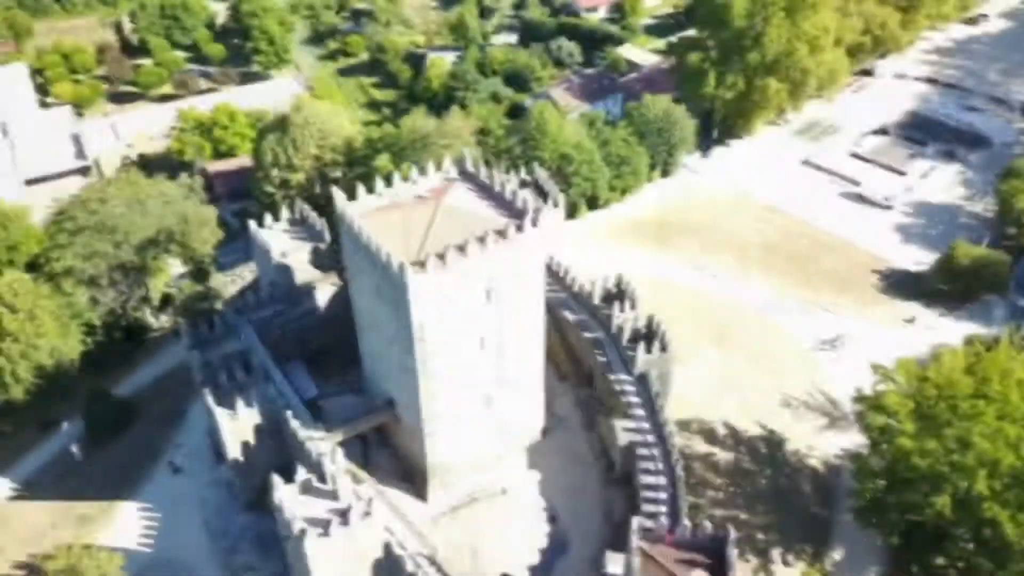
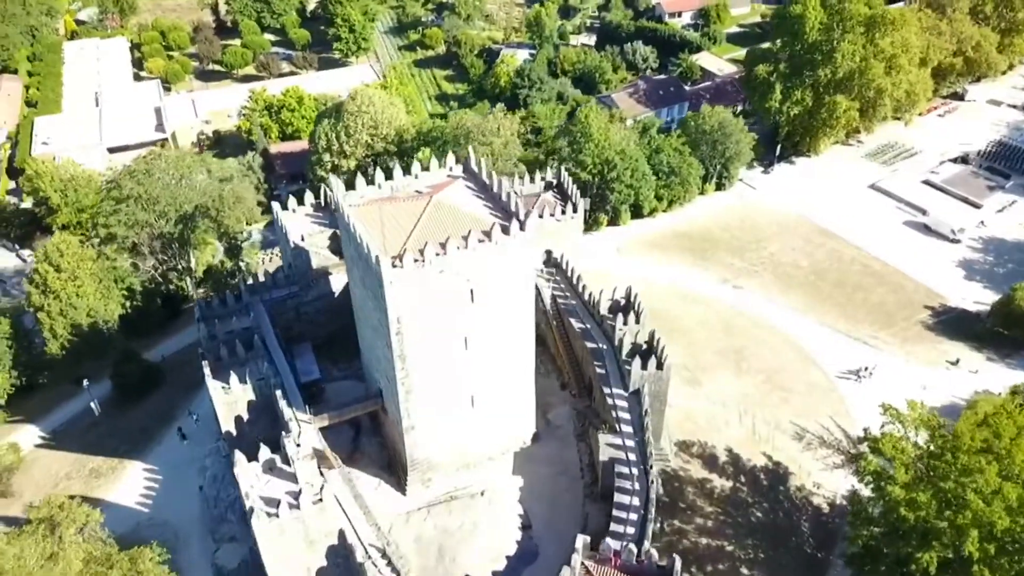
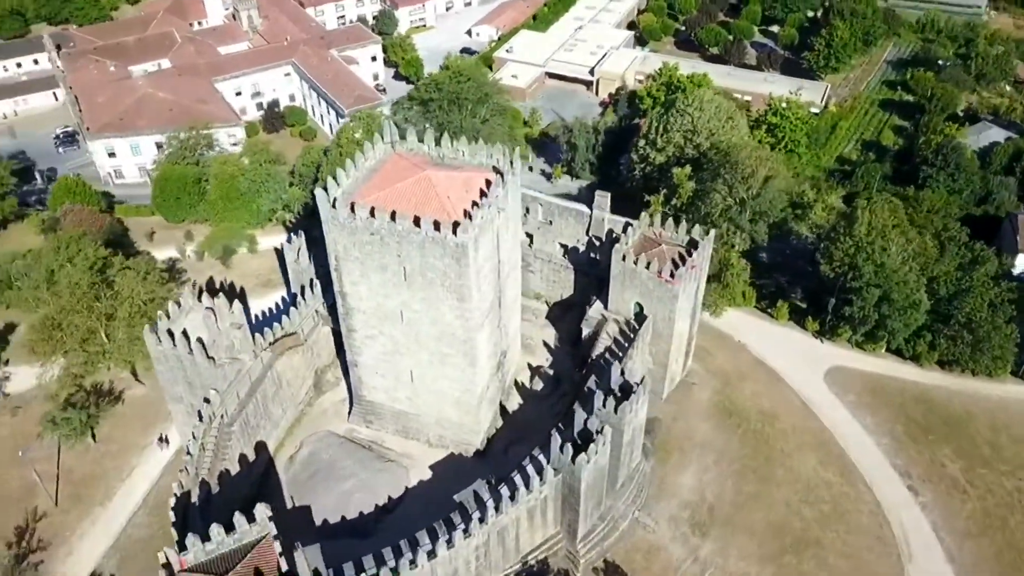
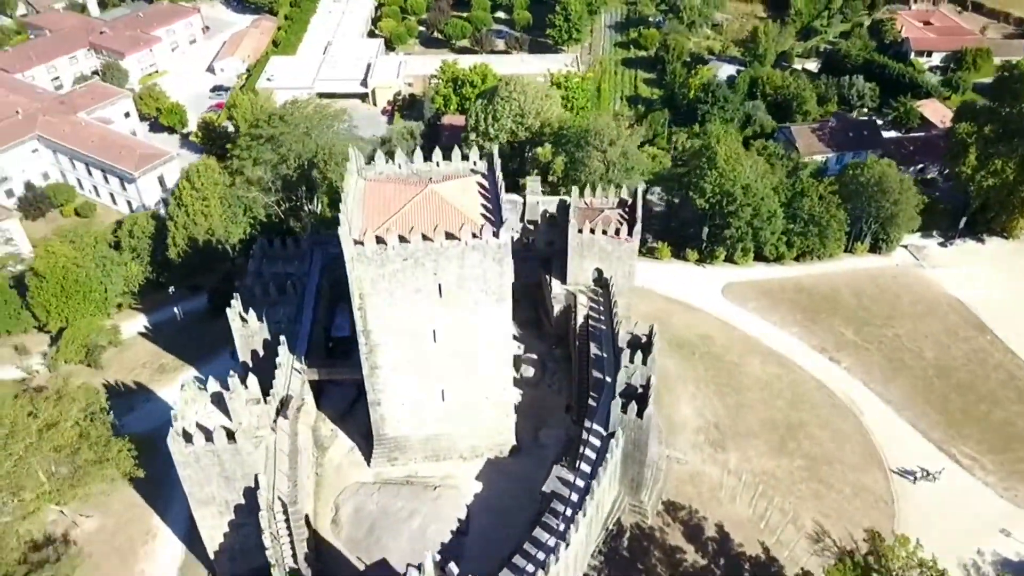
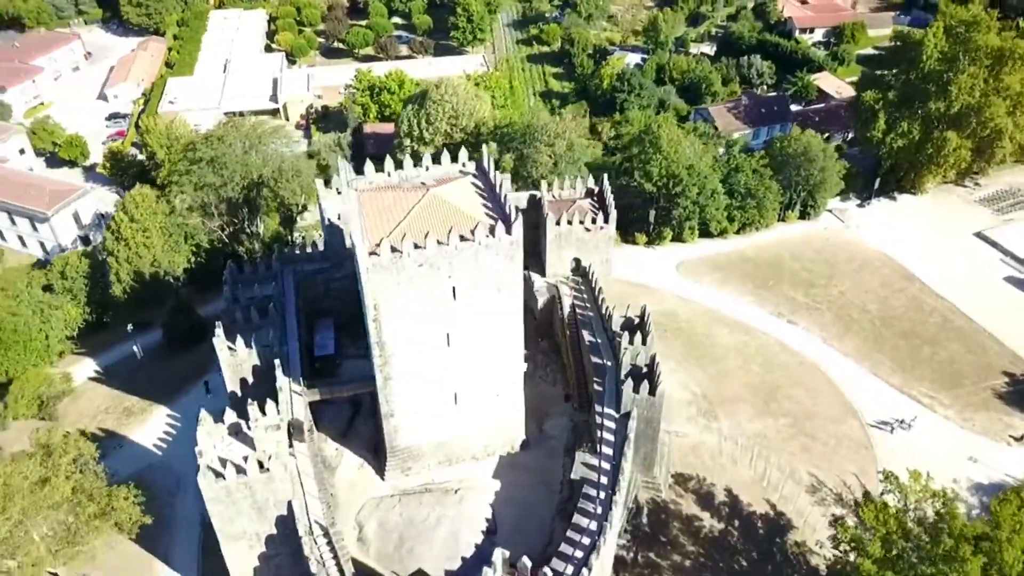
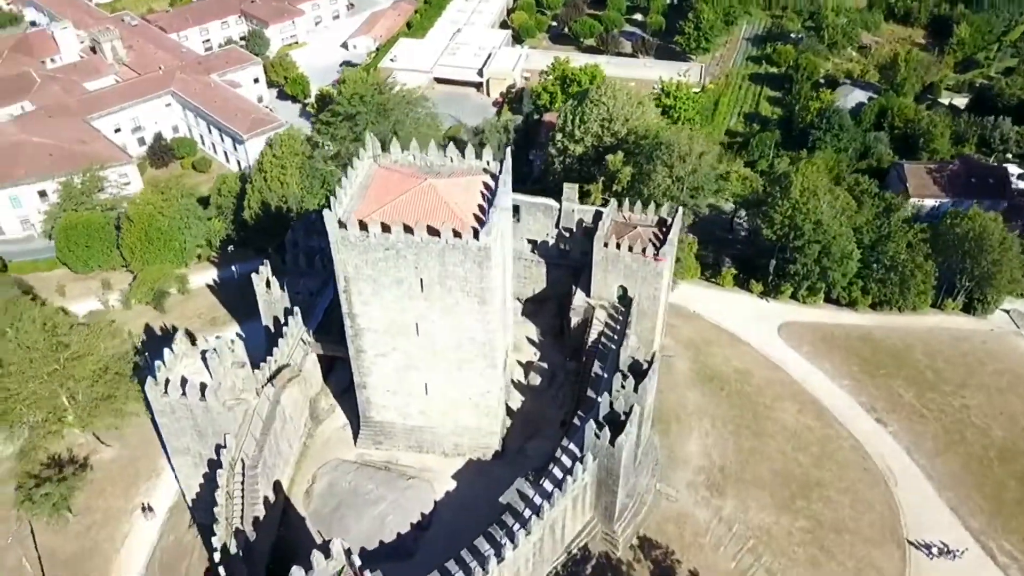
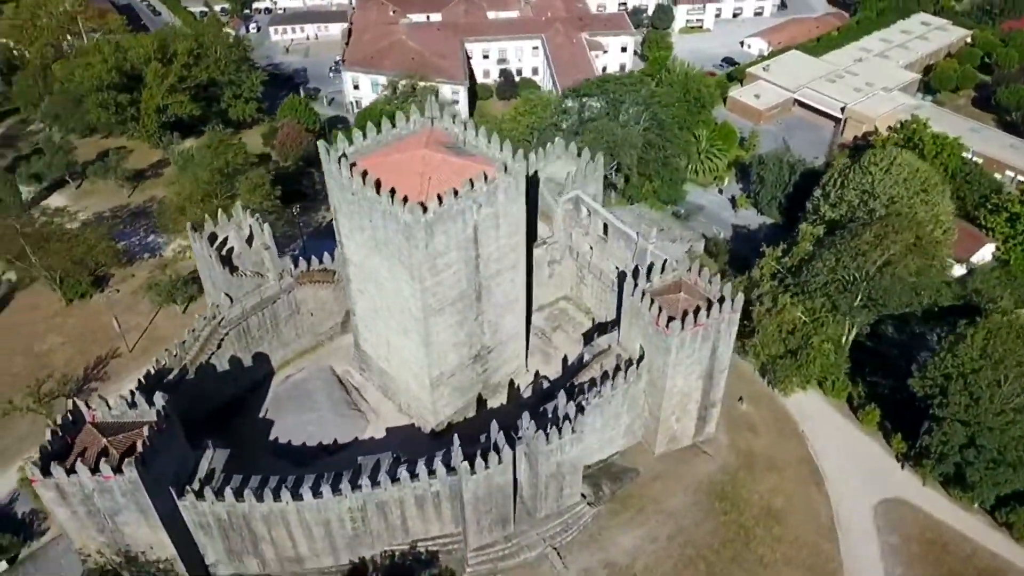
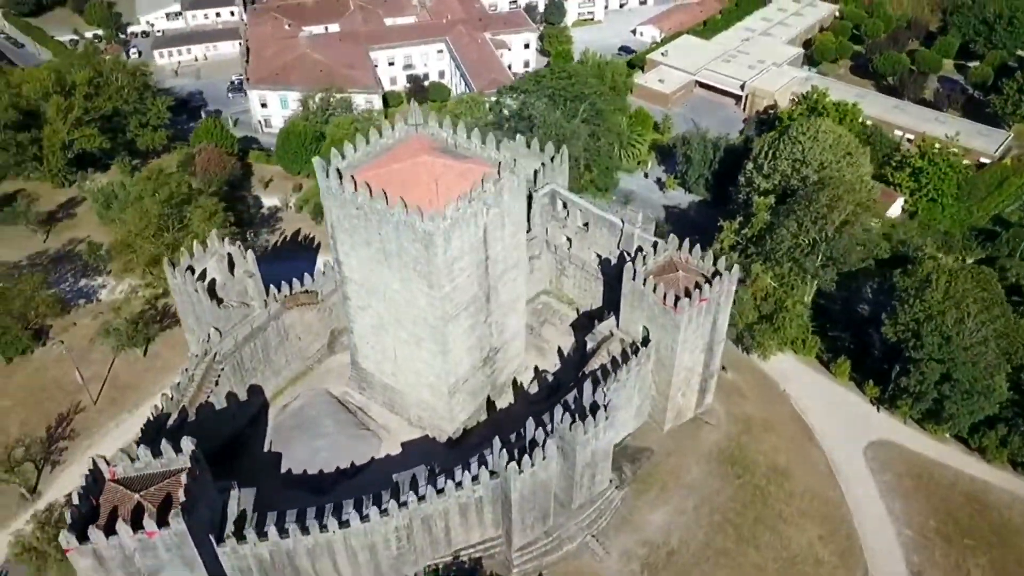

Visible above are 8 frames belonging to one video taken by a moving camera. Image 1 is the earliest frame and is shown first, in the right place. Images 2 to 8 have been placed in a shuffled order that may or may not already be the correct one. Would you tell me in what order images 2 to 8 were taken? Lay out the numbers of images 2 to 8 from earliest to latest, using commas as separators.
2, 5, 4, 6, 3, 8, 7
